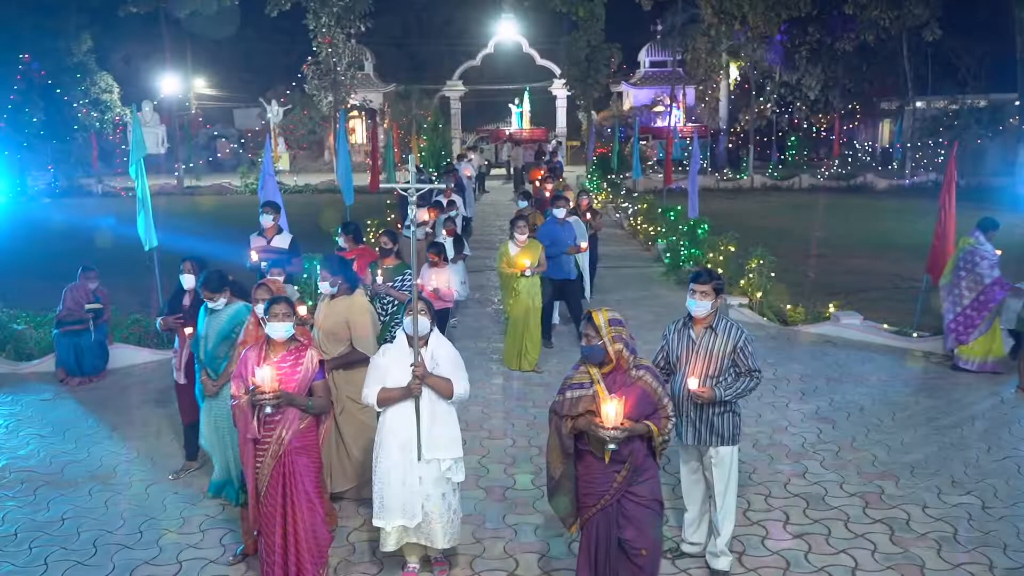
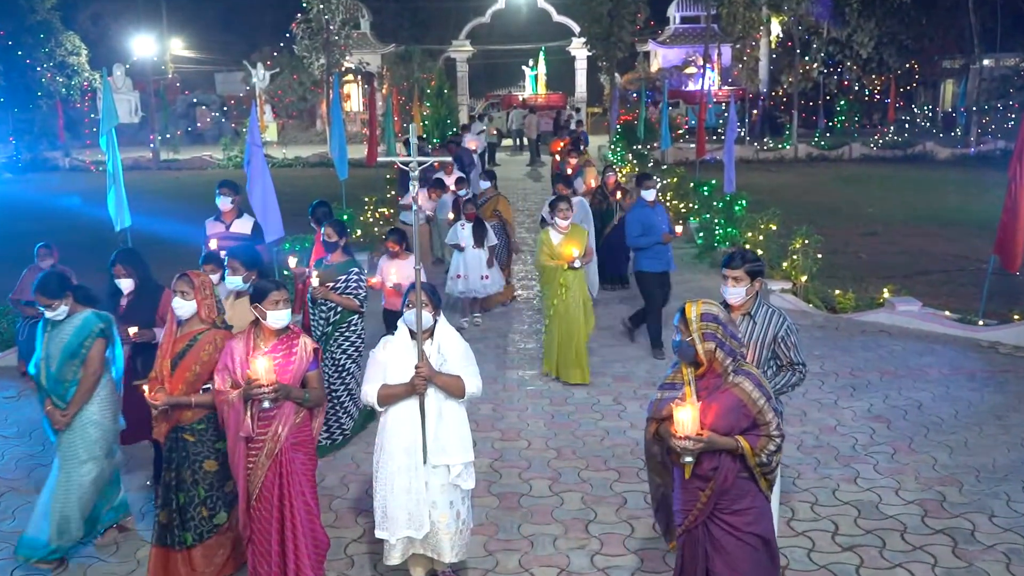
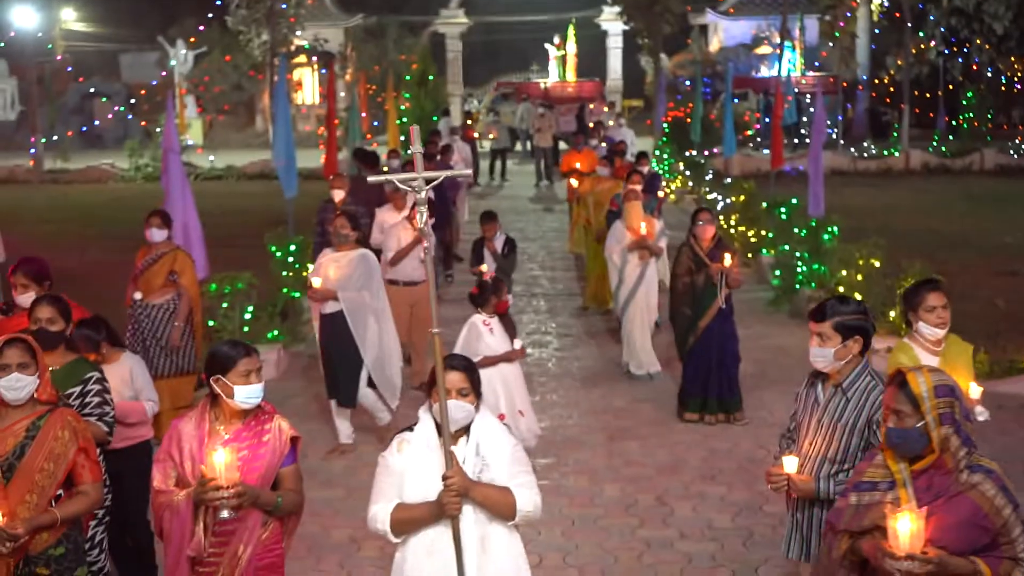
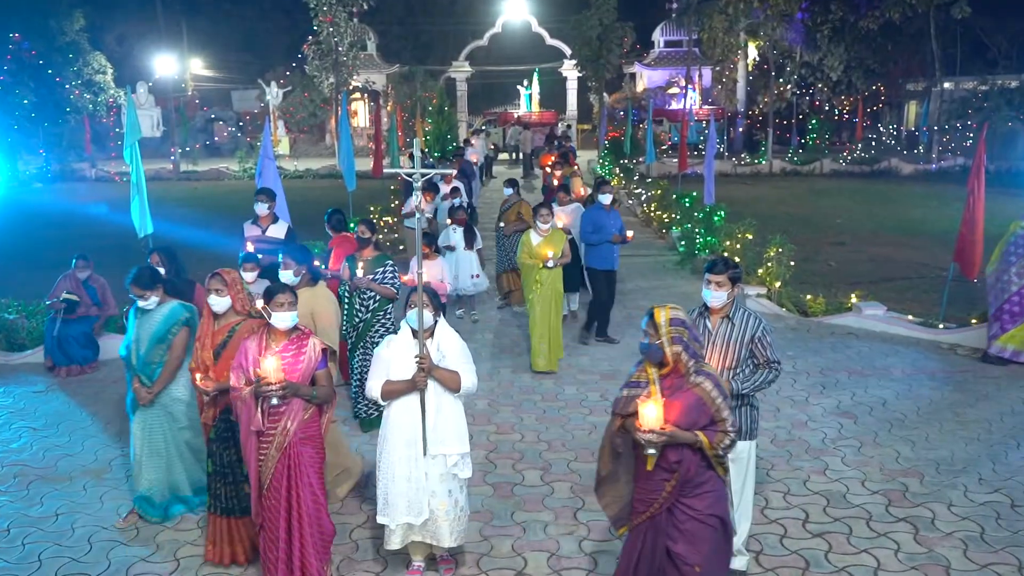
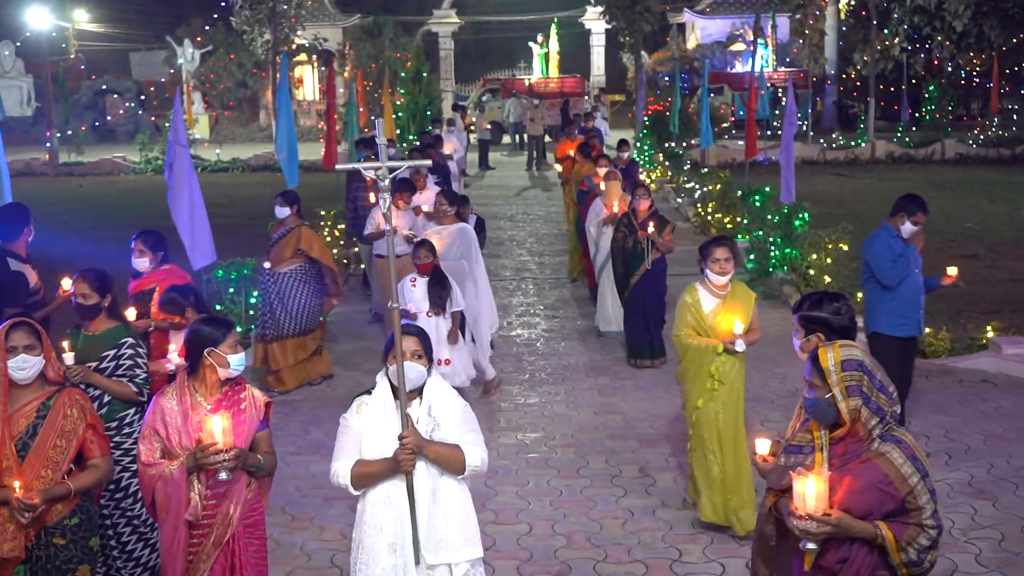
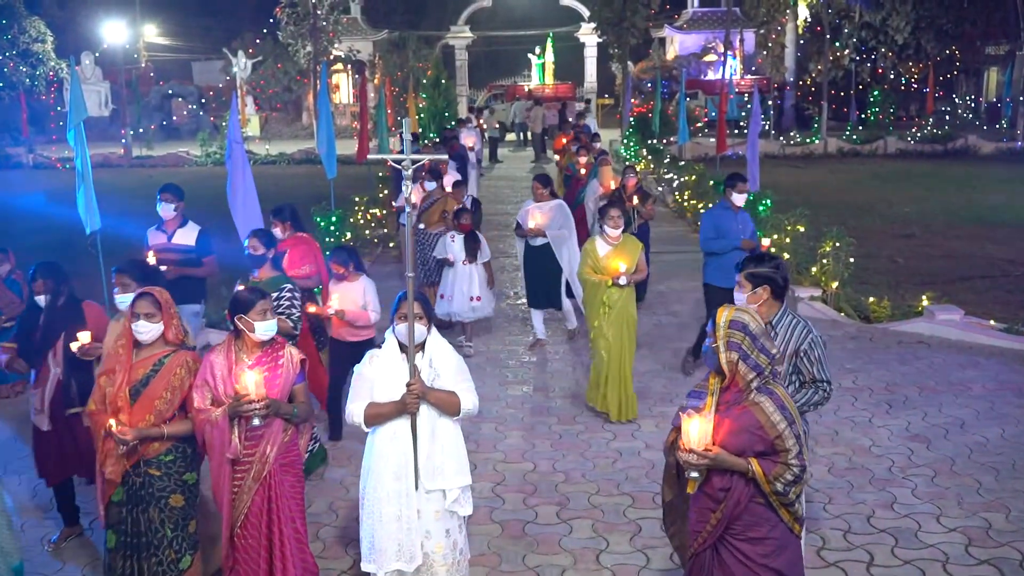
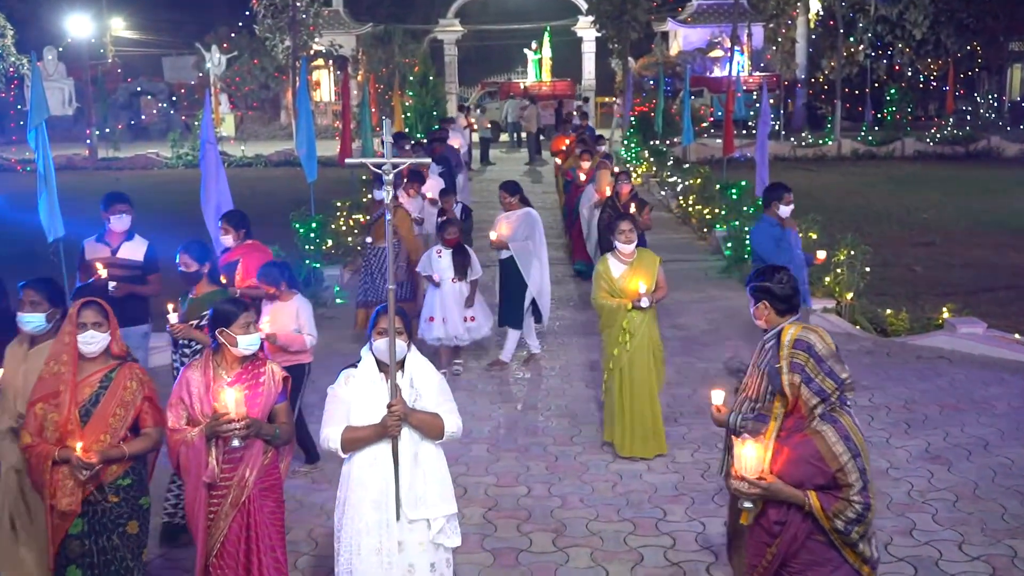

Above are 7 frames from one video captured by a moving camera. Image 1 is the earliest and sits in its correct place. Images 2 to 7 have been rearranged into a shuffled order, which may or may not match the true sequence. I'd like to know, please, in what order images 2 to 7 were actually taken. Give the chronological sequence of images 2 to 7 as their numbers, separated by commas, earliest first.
4, 2, 6, 7, 5, 3
